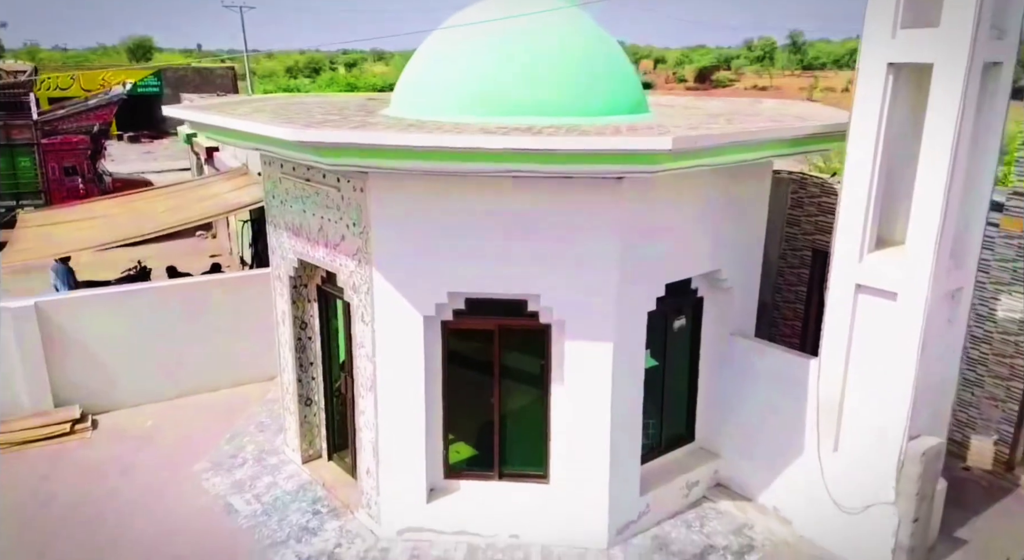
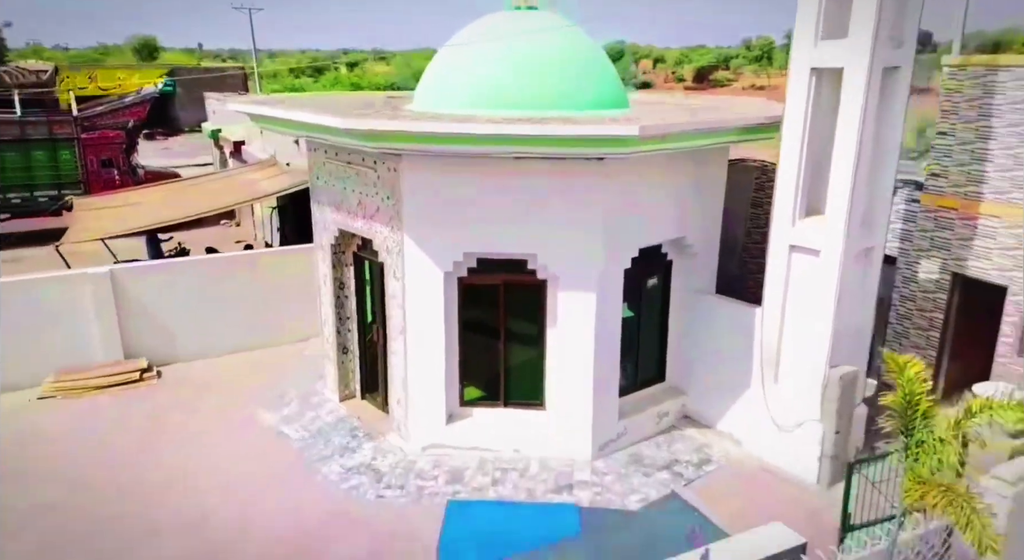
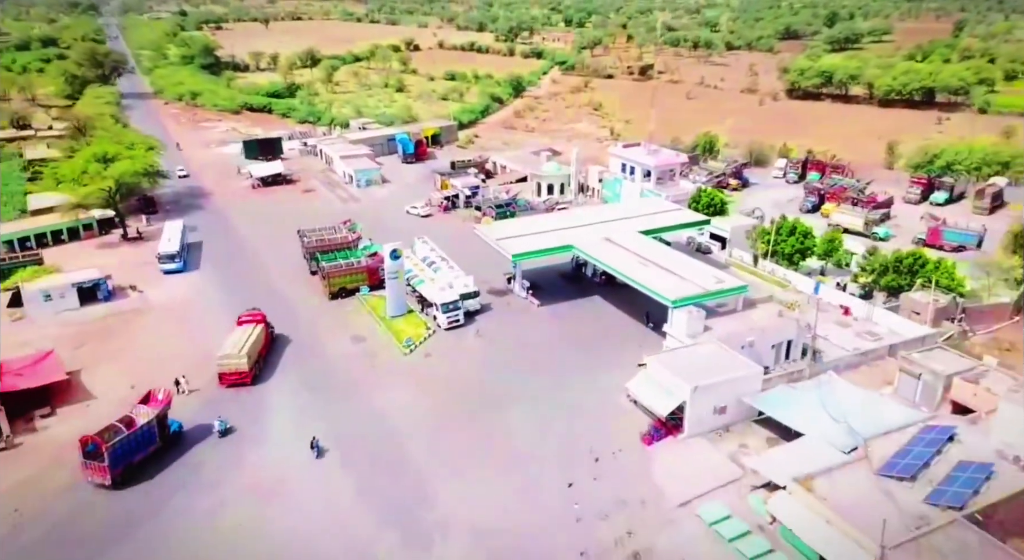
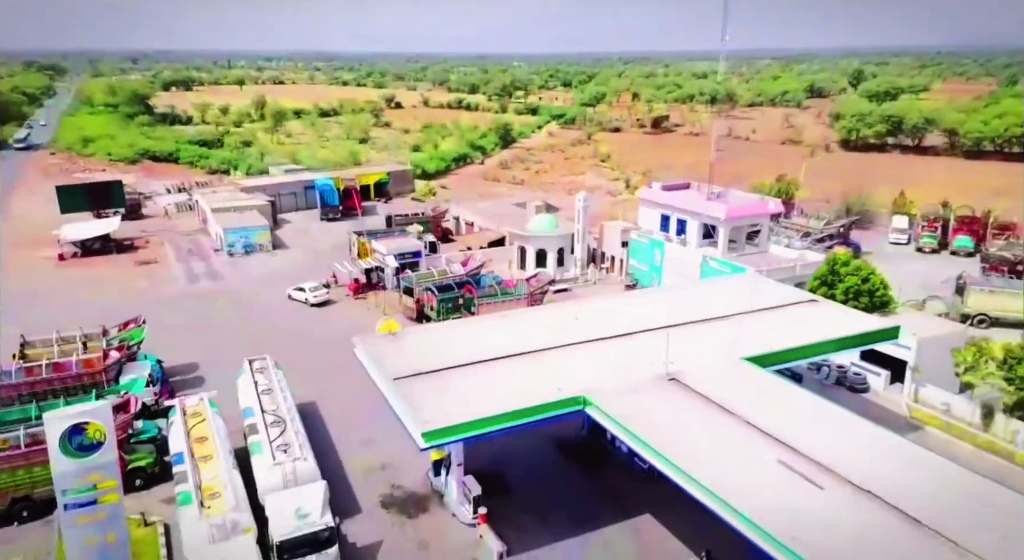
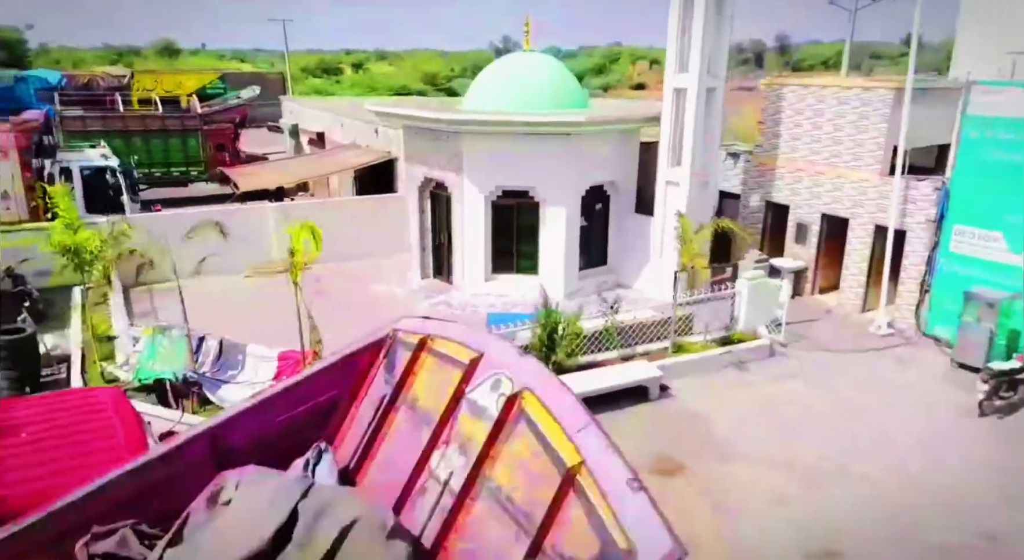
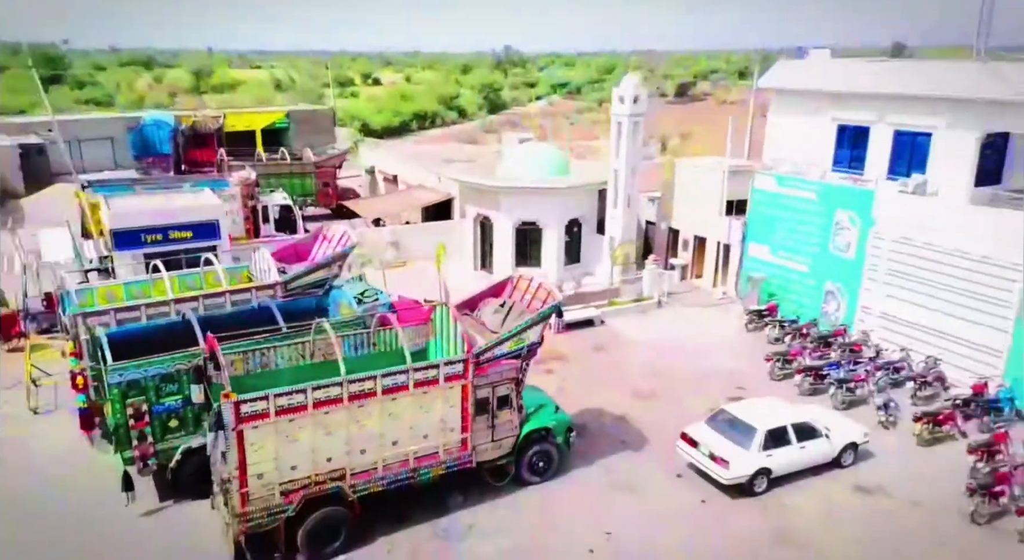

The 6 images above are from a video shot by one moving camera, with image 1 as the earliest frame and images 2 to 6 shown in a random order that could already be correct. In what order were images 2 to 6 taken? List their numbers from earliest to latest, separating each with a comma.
2, 5, 6, 4, 3
